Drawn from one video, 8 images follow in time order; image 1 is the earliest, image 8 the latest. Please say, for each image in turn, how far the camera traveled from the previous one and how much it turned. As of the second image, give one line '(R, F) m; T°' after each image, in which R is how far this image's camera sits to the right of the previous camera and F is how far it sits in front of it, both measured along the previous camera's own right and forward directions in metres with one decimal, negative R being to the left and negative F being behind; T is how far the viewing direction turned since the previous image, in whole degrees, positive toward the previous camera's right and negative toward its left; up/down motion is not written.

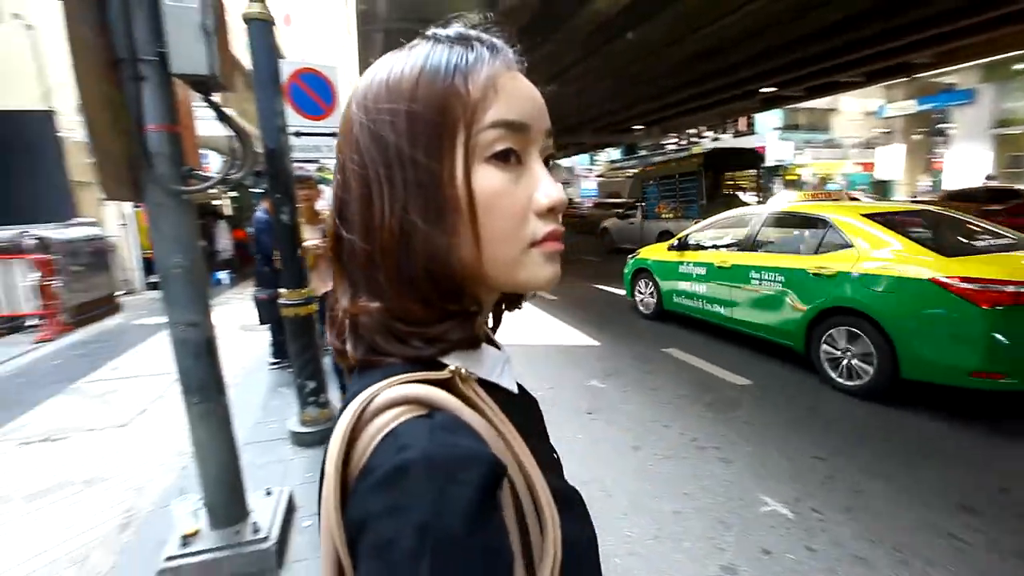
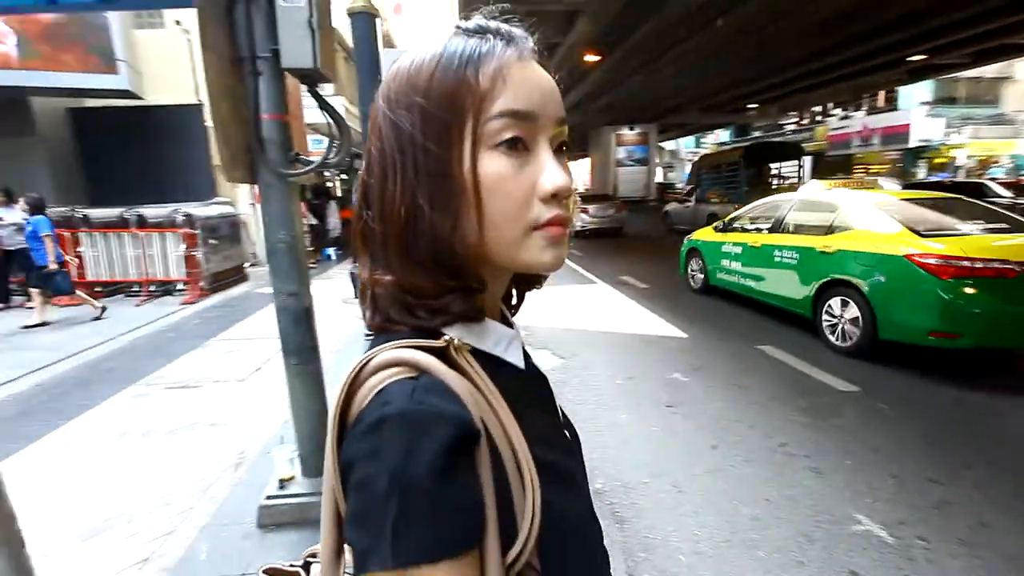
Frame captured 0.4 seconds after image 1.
(+0.3, 0.0) m; -12°
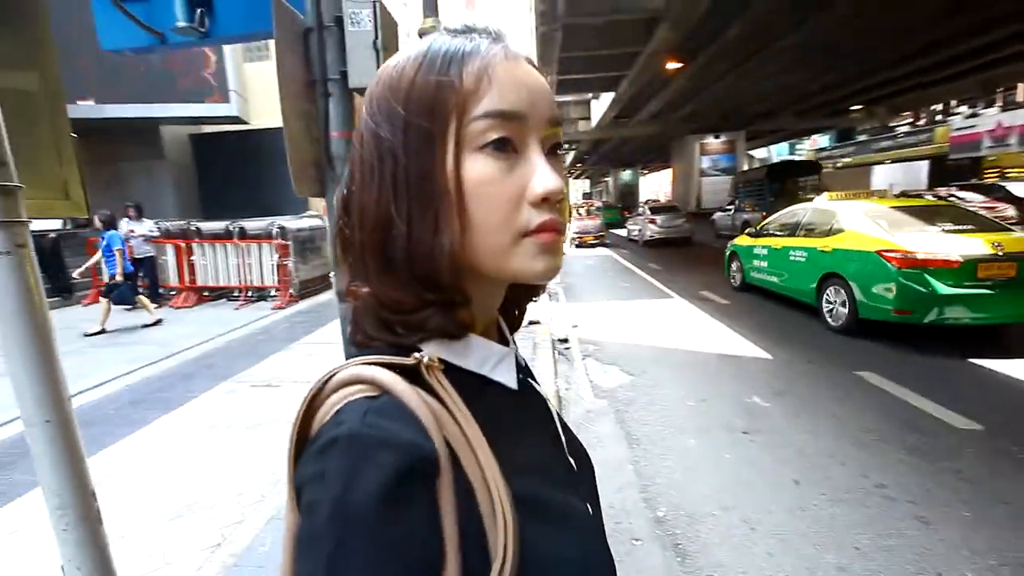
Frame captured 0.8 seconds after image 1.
(+0.3, +0.1) m; -10°
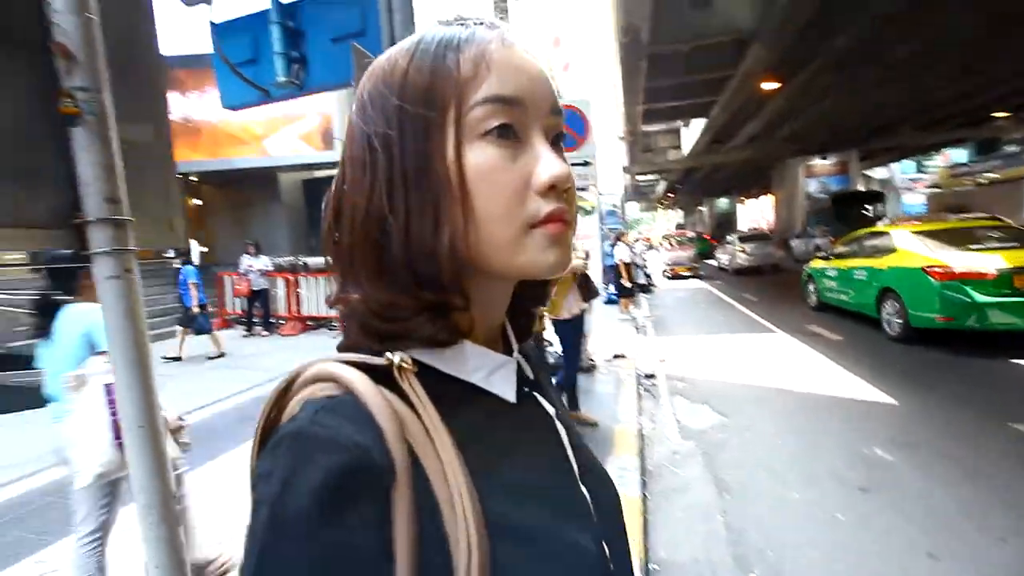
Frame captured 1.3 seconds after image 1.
(+0.3, +0.1) m; -12°
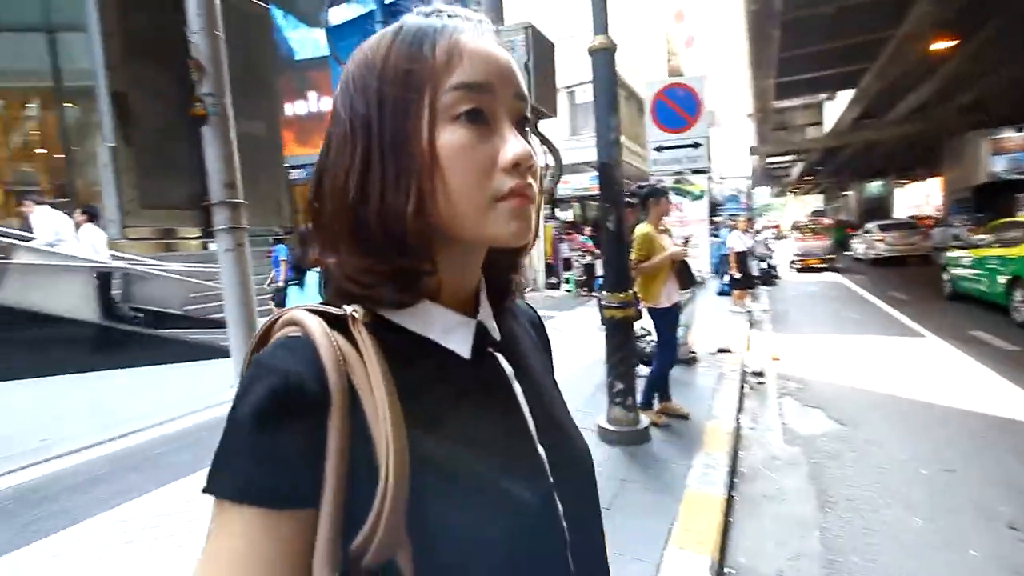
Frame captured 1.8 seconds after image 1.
(+0.5, 0.0) m; -16°
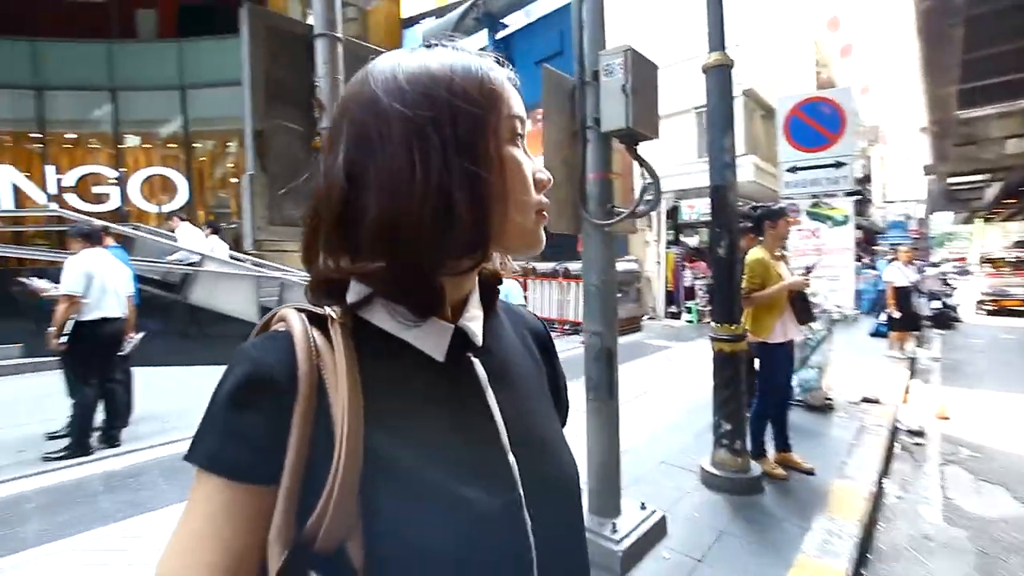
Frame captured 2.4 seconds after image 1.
(+0.5, +0.1) m; -18°
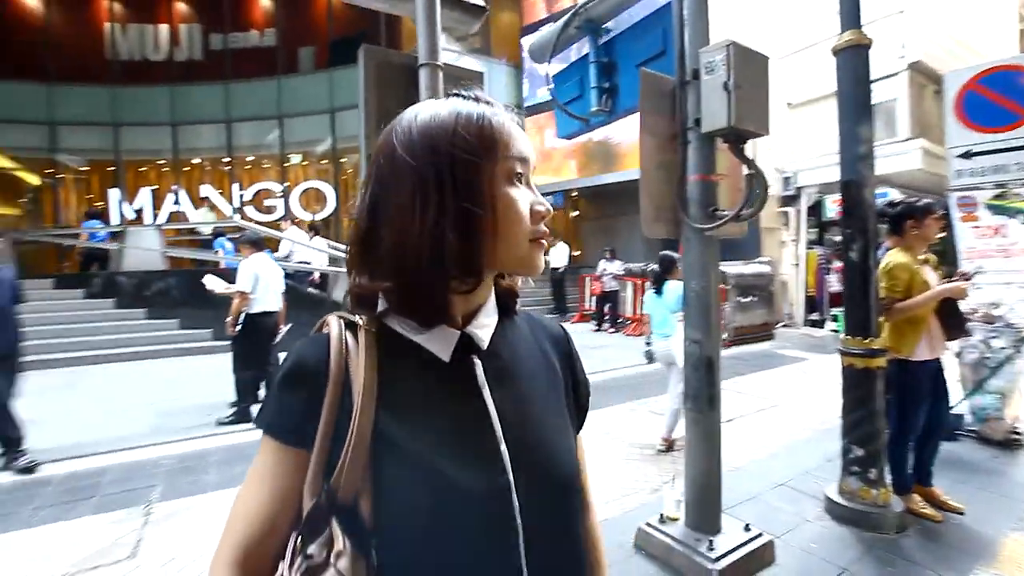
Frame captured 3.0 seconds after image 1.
(+0.4, 0.0) m; -17°
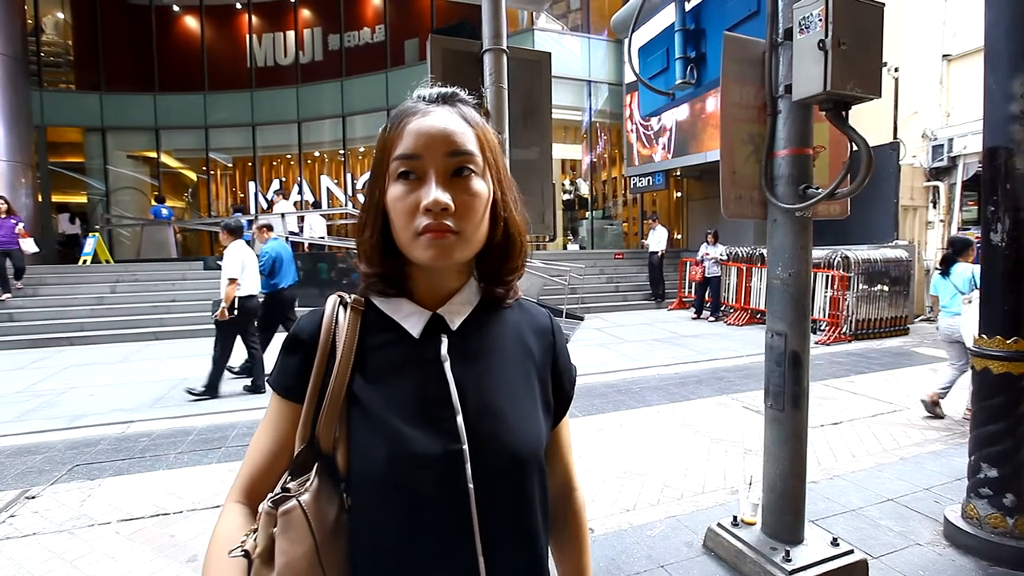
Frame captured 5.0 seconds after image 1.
(+0.4, +0.1) m; -15°
